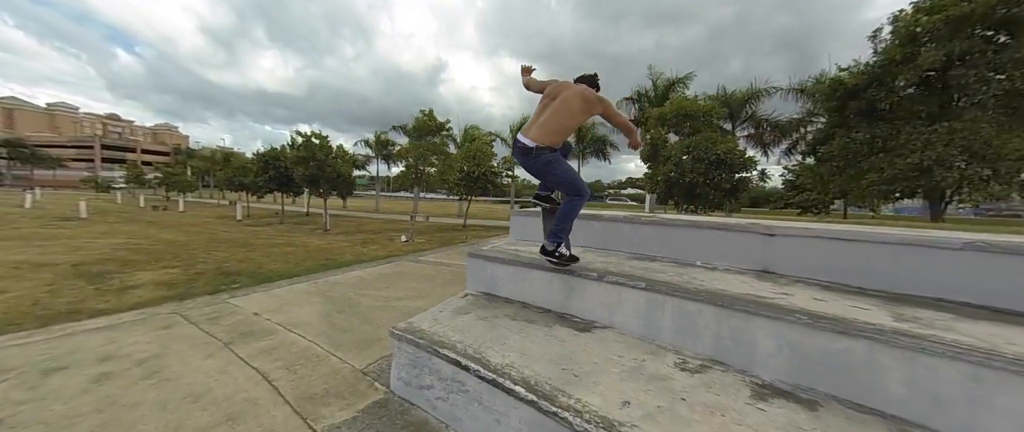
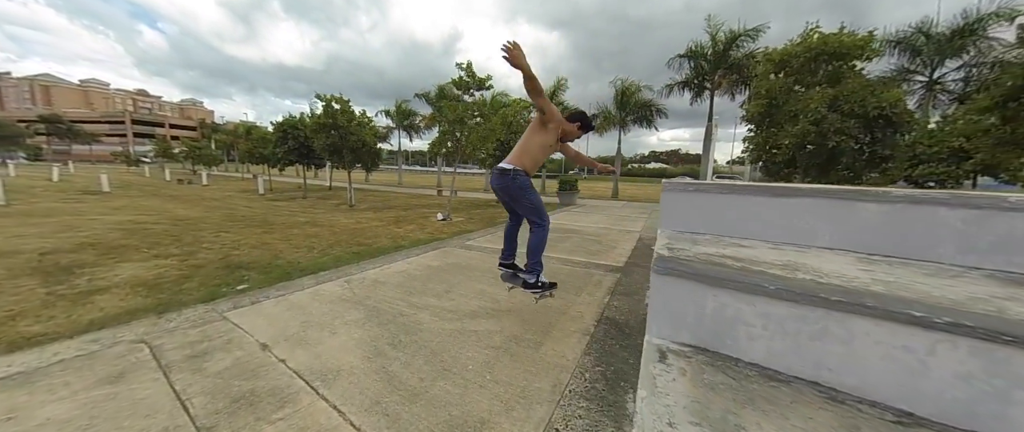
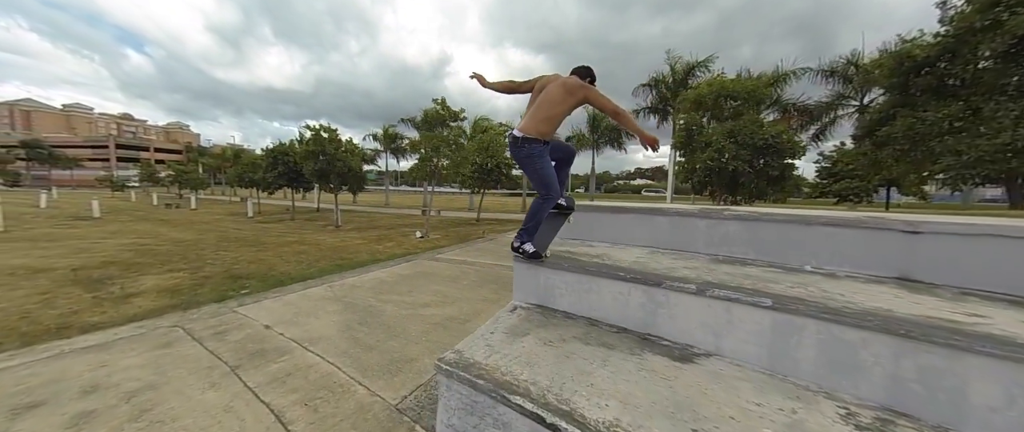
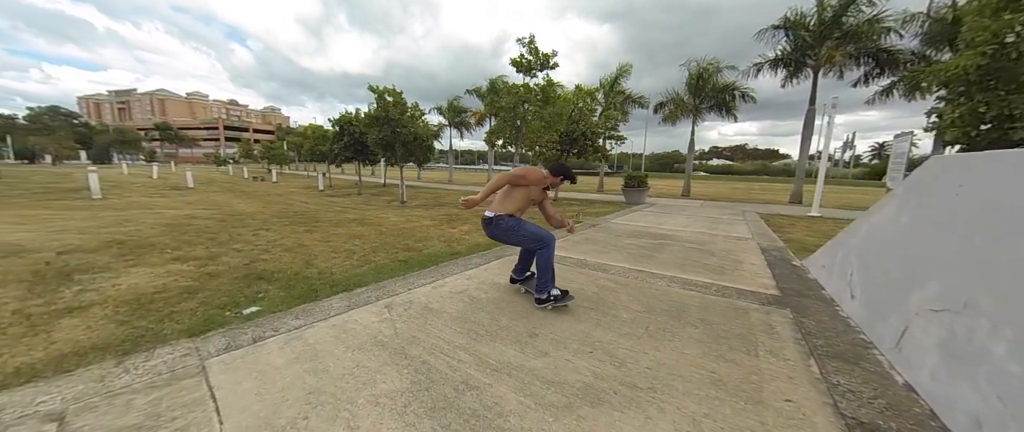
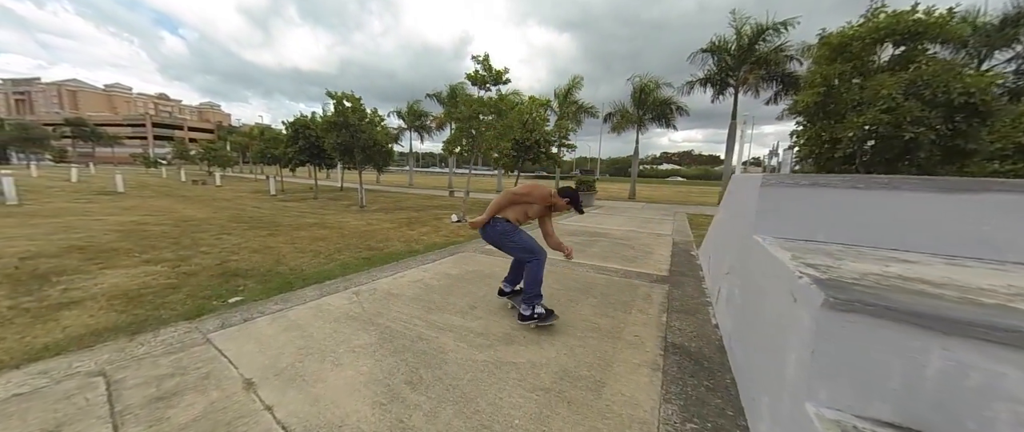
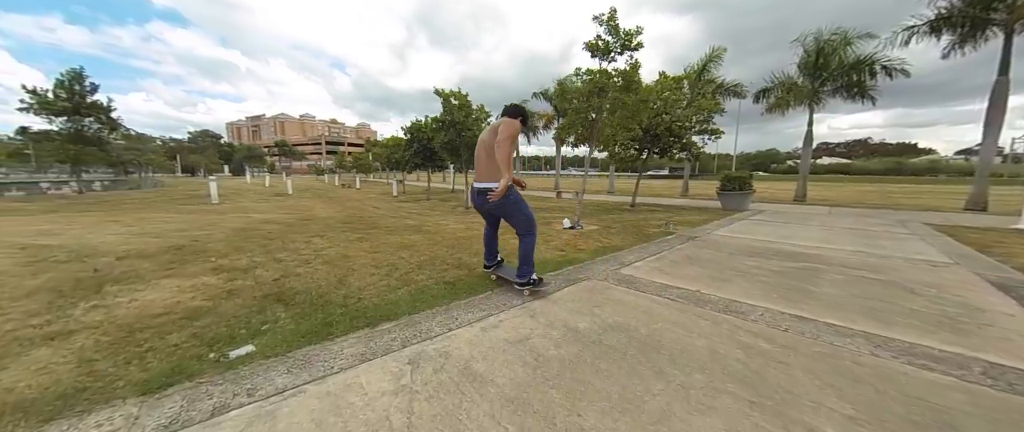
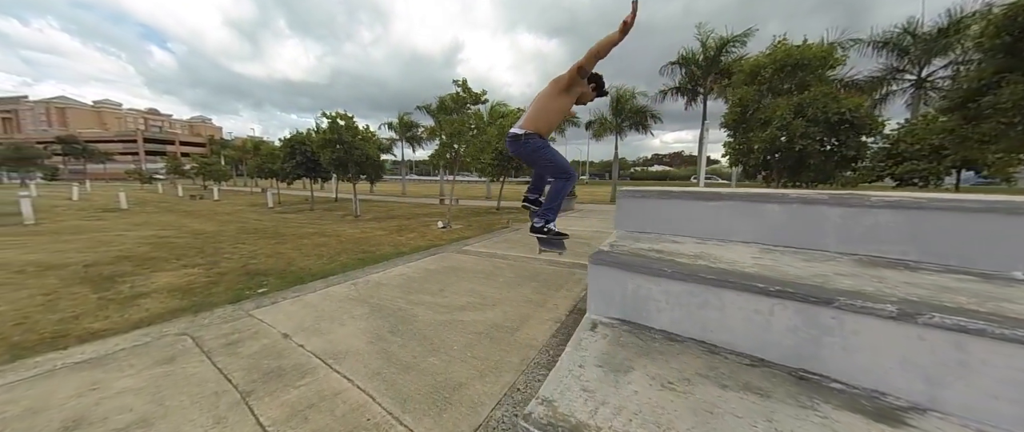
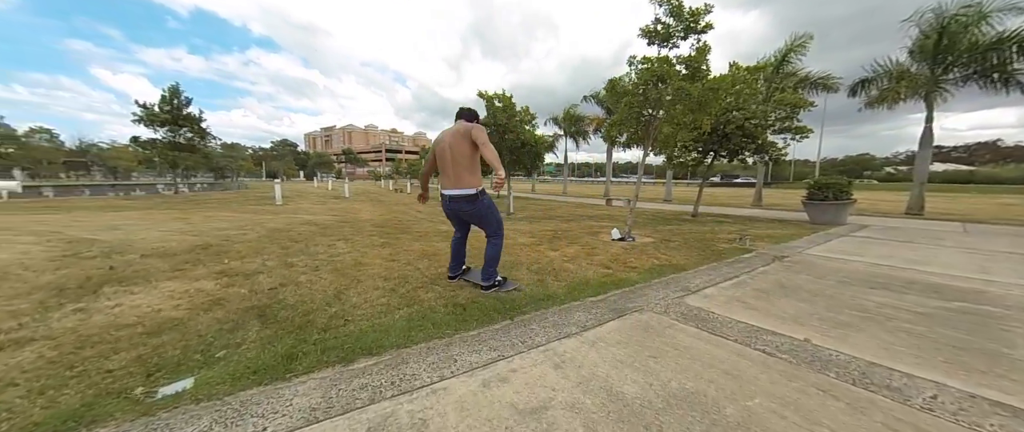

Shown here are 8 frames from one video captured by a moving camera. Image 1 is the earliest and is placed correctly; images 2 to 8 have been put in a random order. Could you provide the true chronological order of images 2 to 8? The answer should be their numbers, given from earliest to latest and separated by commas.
3, 7, 2, 5, 4, 6, 8
